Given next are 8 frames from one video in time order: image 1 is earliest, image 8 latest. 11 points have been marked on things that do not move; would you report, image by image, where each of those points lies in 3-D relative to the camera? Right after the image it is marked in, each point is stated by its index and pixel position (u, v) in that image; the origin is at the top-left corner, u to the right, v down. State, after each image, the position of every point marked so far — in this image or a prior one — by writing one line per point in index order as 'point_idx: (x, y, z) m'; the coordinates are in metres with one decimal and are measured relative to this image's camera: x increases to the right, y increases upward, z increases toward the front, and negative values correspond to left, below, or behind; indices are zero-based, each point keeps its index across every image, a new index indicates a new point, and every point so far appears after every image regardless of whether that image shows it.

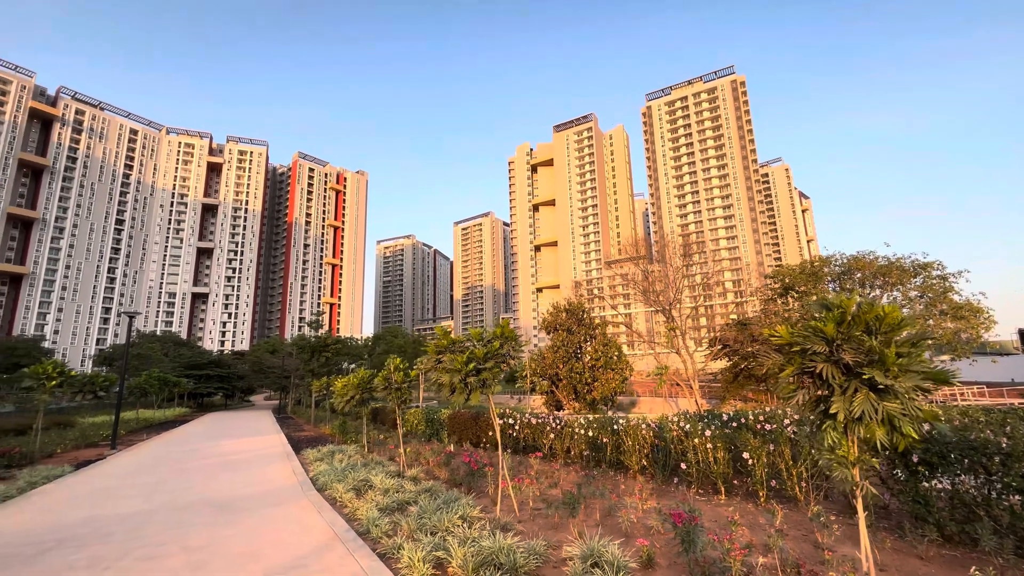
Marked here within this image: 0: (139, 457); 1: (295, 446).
0: (-7.0, -3.2, +8.4) m
1: (-5.0, -3.7, +10.5) m
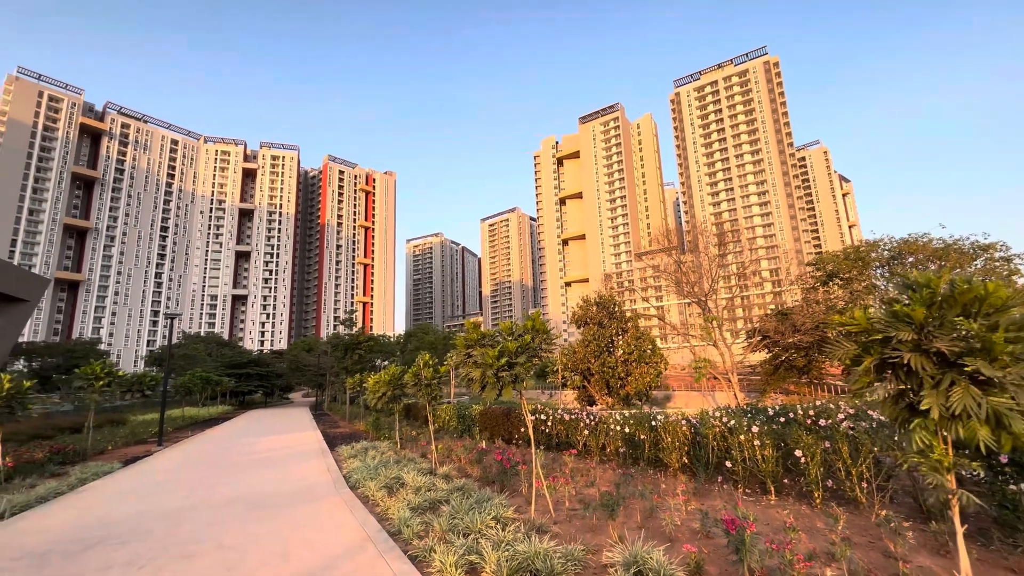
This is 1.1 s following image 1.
0: (-6.4, -3.2, +8.7) m
1: (-4.2, -3.6, +10.6) m
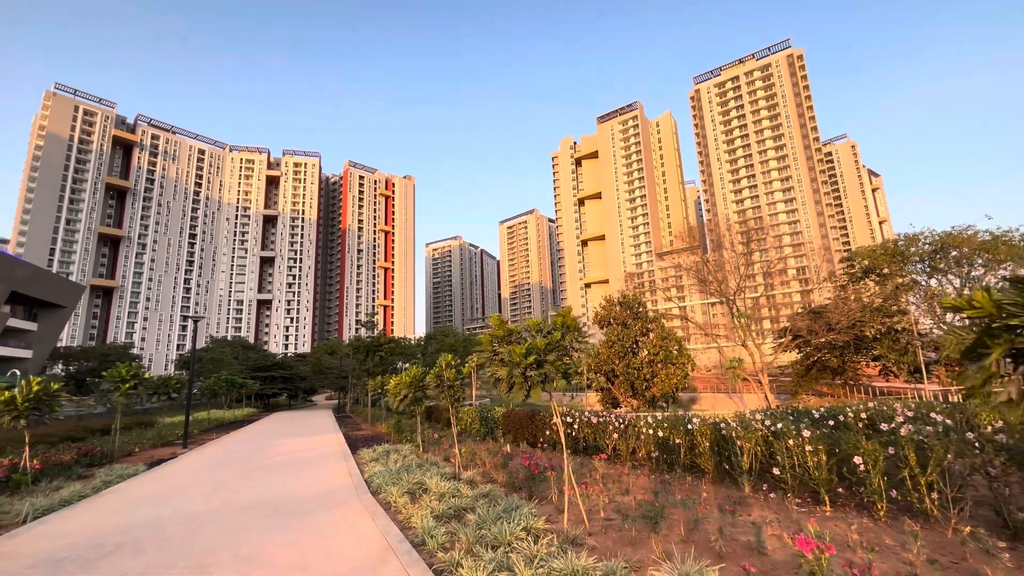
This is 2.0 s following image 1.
0: (-5.9, -3.3, +8.7) m
1: (-3.7, -3.6, +10.5) m
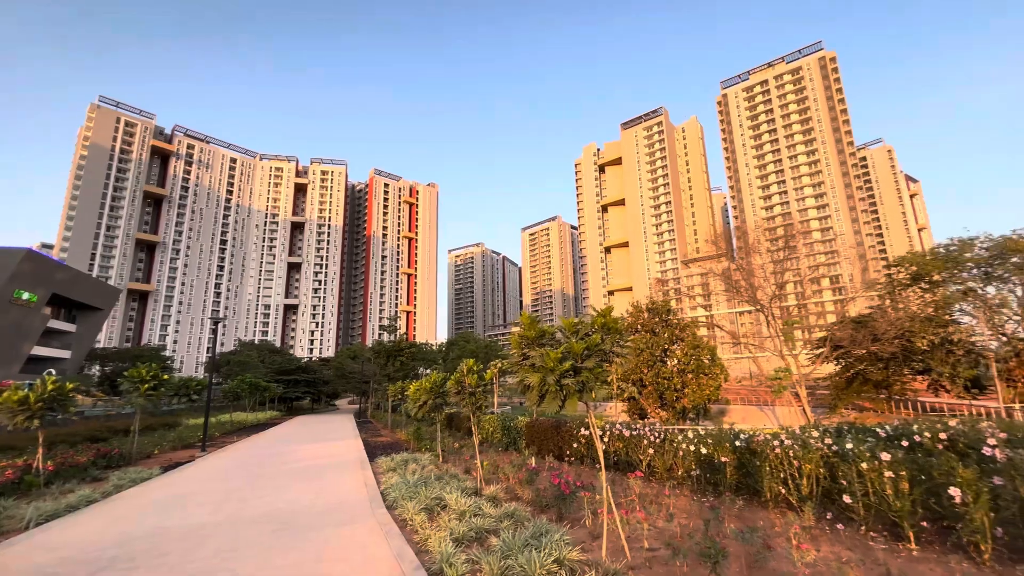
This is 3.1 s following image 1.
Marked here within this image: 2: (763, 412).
0: (-5.5, -3.3, +8.5) m
1: (-3.2, -3.7, +10.2) m
2: (+10.6, -5.2, +19.0) m
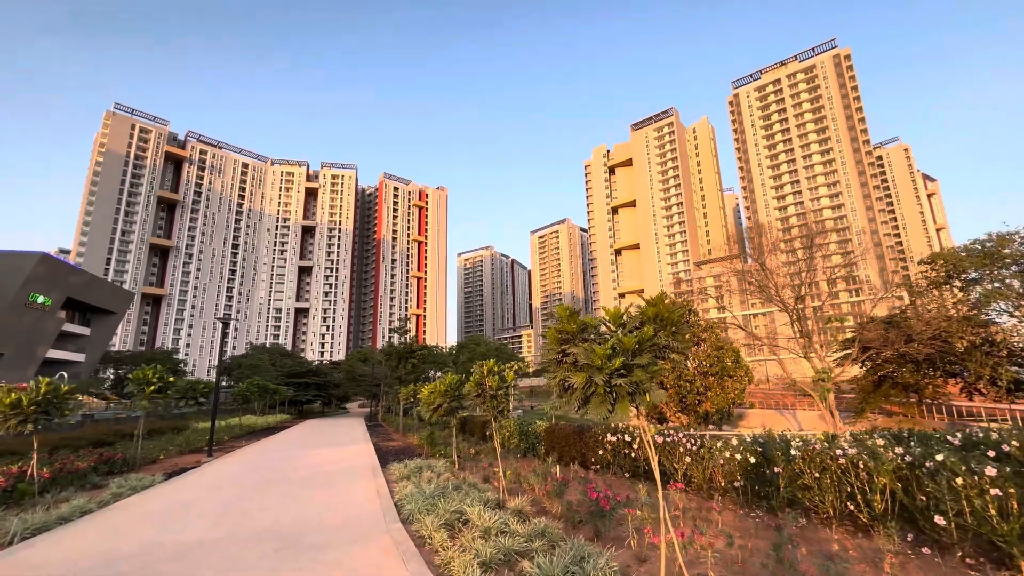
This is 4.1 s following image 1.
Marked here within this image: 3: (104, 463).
0: (-5.1, -3.2, +8.1) m
1: (-2.8, -3.7, +9.8) m
2: (+11.1, -5.2, +18.3) m
3: (-6.8, -2.9, +7.6) m
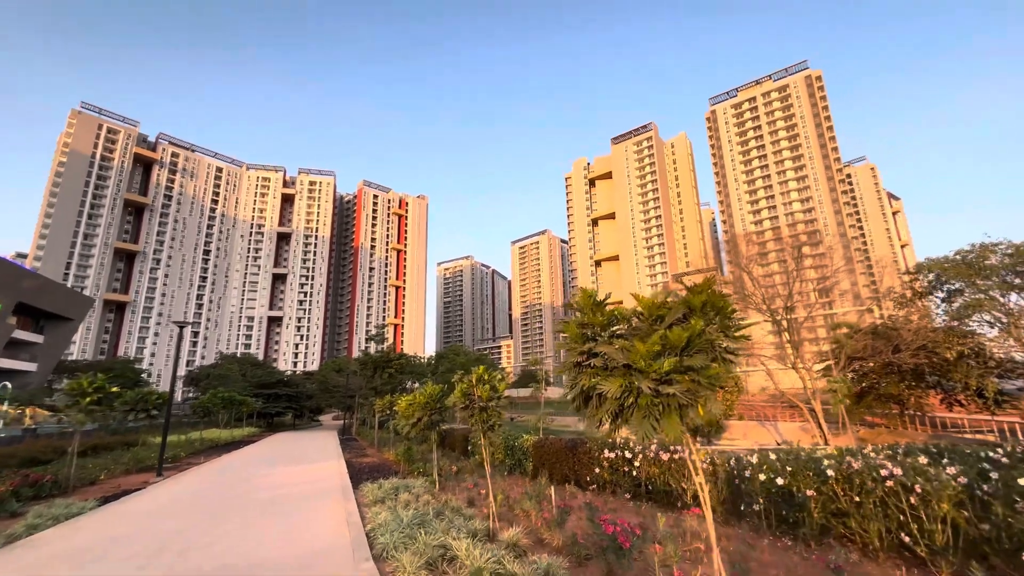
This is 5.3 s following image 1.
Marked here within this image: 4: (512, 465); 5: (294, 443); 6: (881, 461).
0: (-5.3, -3.2, +7.1) m
1: (-3.1, -3.7, +8.9) m
2: (+10.4, -5.6, +18.1) m
3: (-7.0, -2.9, +6.6) m
4: (0.0, -3.3, +8.3) m
5: (-8.1, -5.8, +16.9) m
6: (+3.2, -1.5, +3.9) m
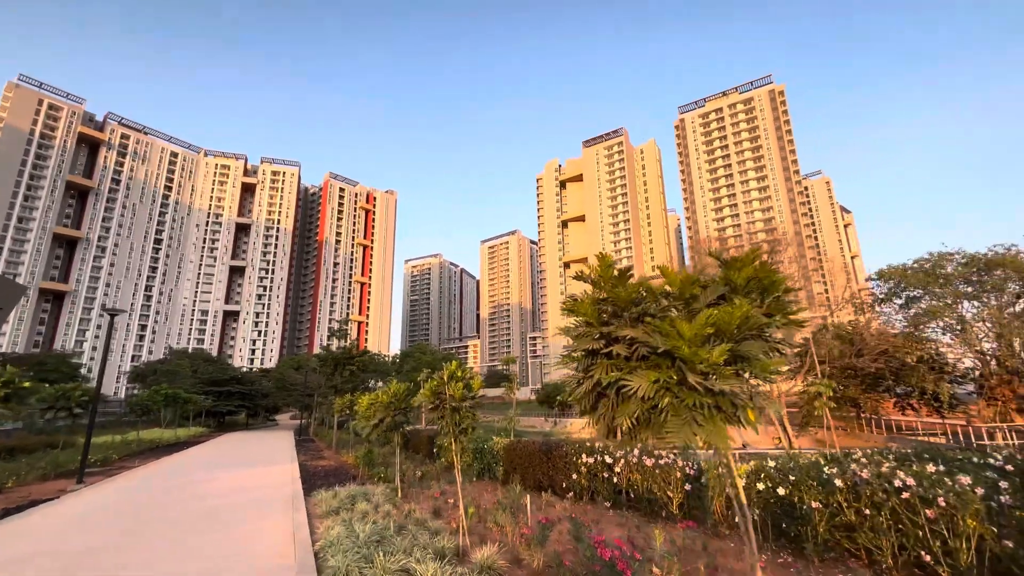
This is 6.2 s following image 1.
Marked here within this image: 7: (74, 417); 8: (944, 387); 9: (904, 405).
0: (-5.8, -2.9, +6.2) m
1: (-3.7, -3.5, +8.2) m
2: (+9.1, -5.7, +18.2) m
3: (-7.4, -2.5, +5.5) m
4: (-0.5, -3.1, +7.8) m
5: (-9.3, -5.4, +15.8) m
6: (+3.0, -1.5, +3.6) m
7: (-10.7, -3.2, +11.3) m
8: (+13.5, -3.1, +14.2) m
9: (+13.8, -4.1, +15.8) m
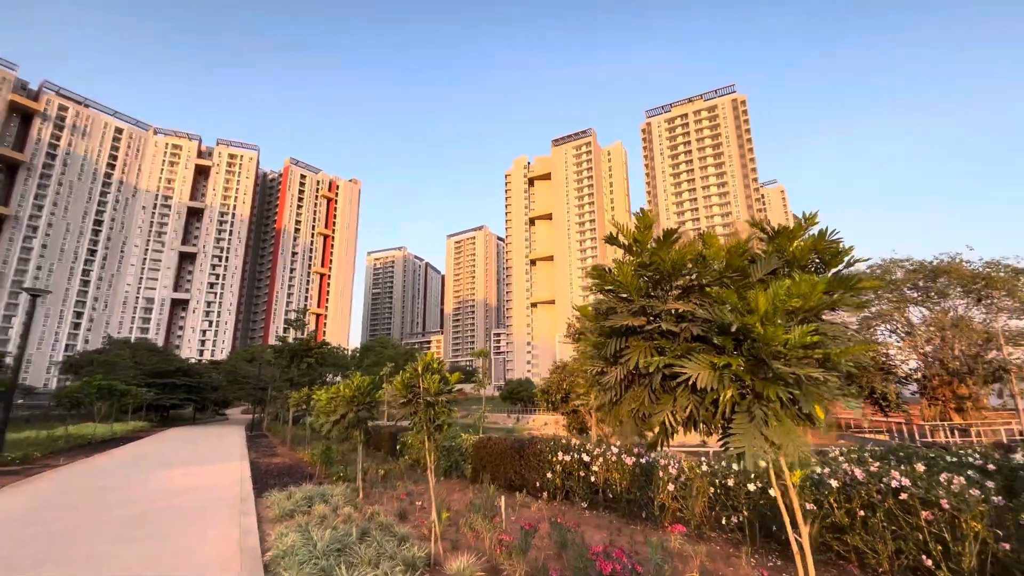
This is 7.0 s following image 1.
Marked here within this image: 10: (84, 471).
0: (-6.1, -2.6, +5.5) m
1: (-4.2, -3.2, +7.5) m
2: (+7.7, -5.7, +18.6) m
3: (-7.7, -2.2, +4.6) m
4: (-1.0, -2.9, +7.4) m
5: (-10.5, -5.0, +14.8) m
6: (+2.8, -1.4, +3.5) m
7: (-11.5, -2.7, +10.1) m
8: (+12.4, -3.2, +14.9) m
9: (+12.6, -4.2, +16.6) m
10: (-7.9, -3.4, +8.5) m
